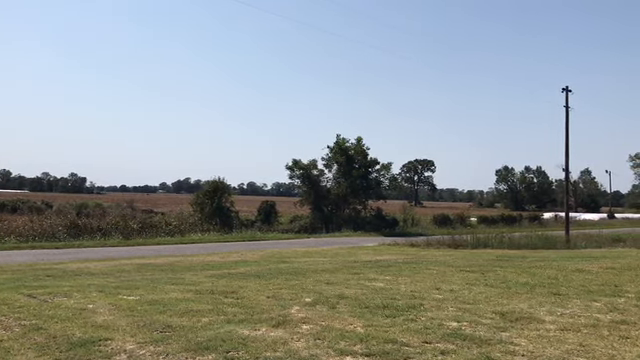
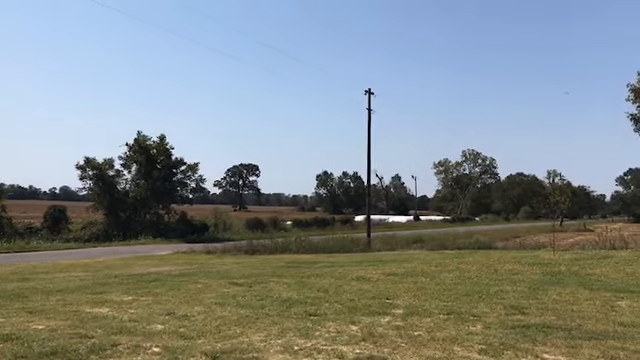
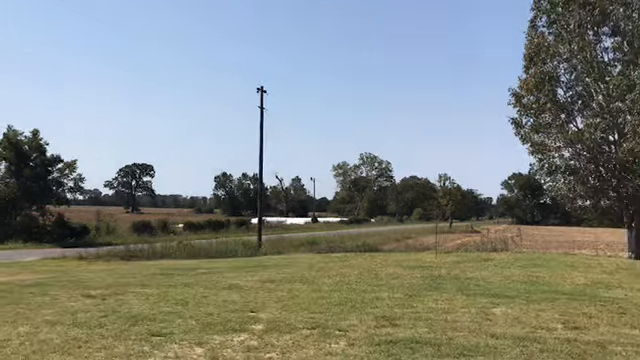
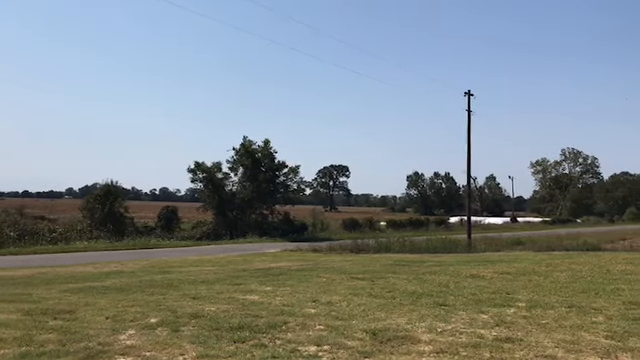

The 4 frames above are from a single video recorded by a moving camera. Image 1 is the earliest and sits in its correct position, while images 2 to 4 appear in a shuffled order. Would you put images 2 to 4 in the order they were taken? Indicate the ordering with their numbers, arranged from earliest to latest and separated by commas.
4, 2, 3
